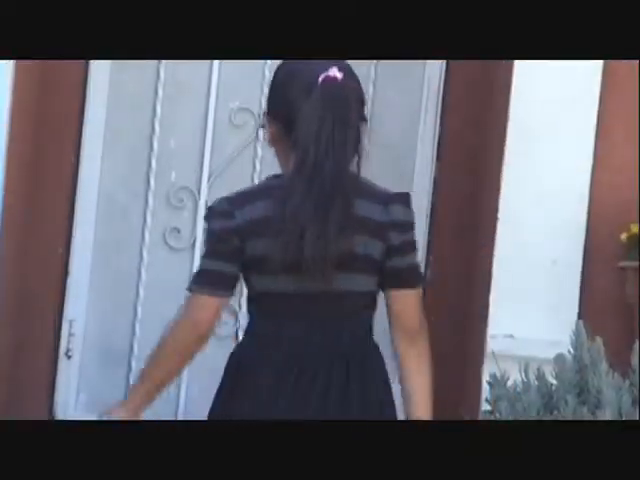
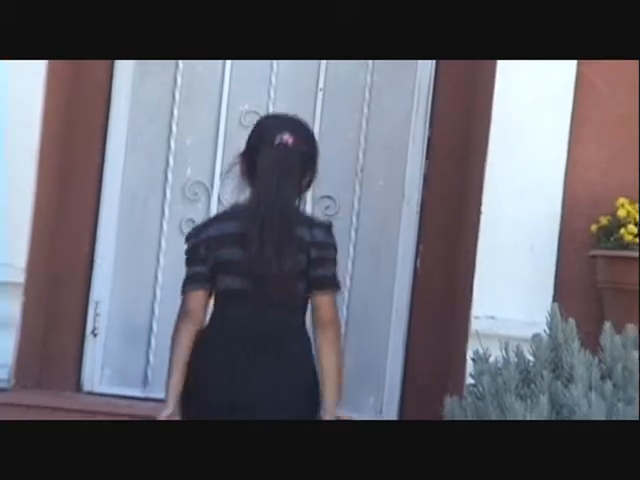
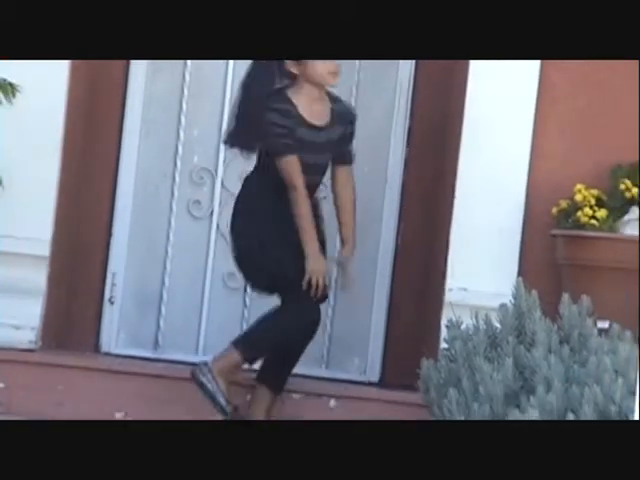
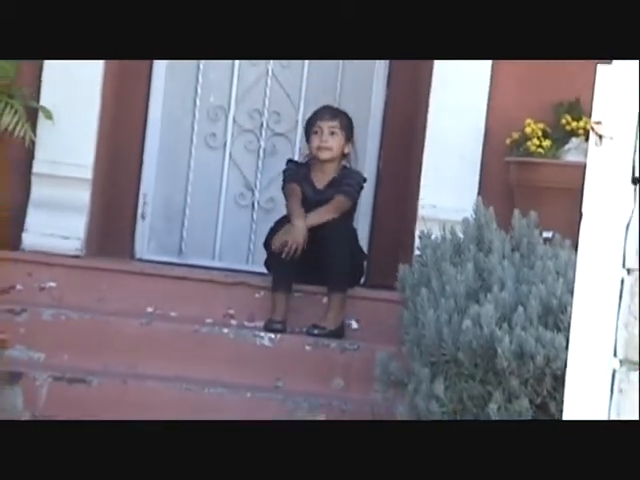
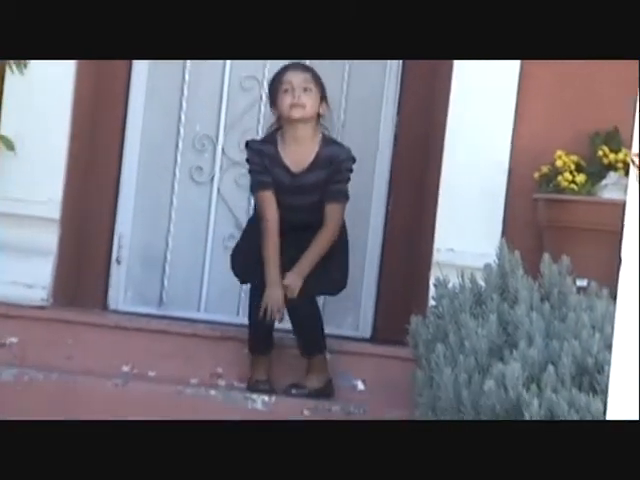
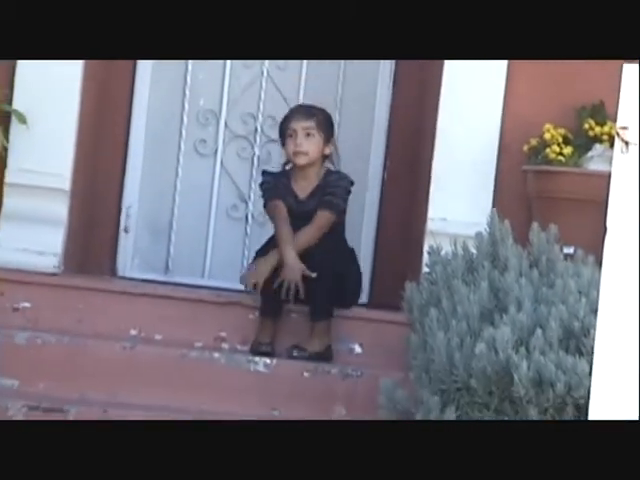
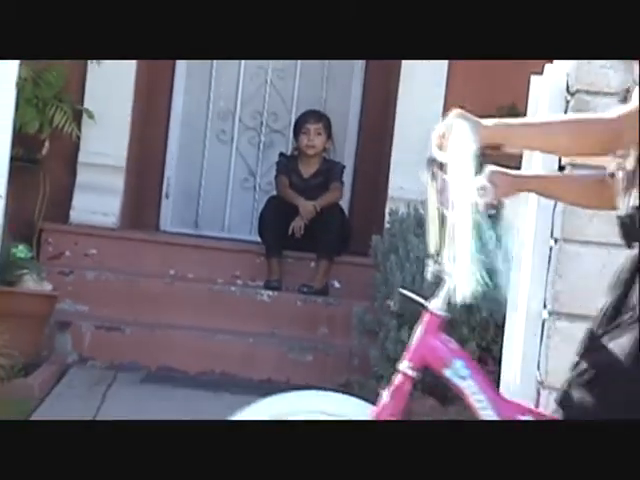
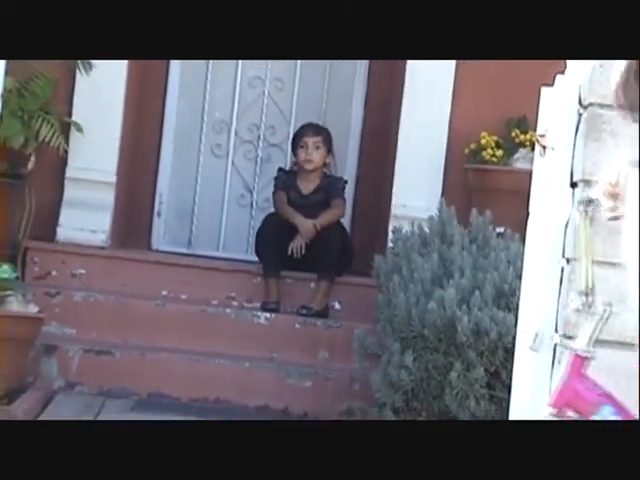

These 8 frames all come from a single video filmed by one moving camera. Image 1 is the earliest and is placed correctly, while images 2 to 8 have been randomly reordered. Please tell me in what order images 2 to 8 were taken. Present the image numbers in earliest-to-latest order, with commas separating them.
2, 3, 5, 6, 4, 8, 7
